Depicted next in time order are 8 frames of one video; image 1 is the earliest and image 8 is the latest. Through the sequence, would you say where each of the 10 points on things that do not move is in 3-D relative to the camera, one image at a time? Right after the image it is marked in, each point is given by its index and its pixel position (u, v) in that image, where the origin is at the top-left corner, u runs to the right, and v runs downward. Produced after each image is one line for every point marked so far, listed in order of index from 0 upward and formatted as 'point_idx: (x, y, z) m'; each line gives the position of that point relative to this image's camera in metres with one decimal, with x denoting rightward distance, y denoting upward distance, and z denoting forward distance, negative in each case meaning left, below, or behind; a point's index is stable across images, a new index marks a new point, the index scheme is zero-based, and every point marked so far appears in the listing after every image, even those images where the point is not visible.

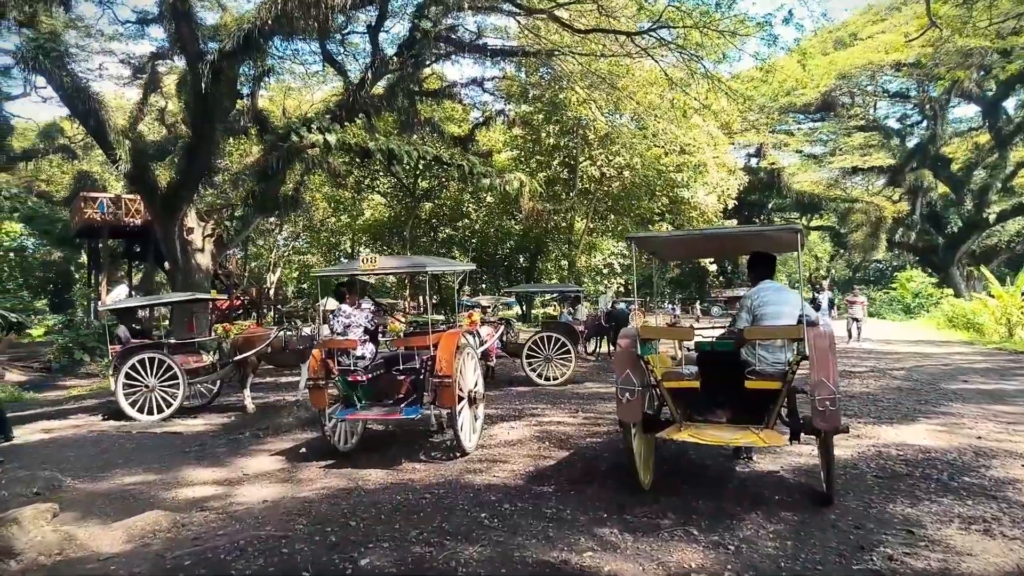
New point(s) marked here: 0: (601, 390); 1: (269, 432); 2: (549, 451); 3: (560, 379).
0: (+1.3, -1.5, +11.0) m
1: (-2.4, -1.4, +7.3) m
2: (+0.3, -1.3, +6.0) m
3: (+0.8, -1.5, +11.8) m
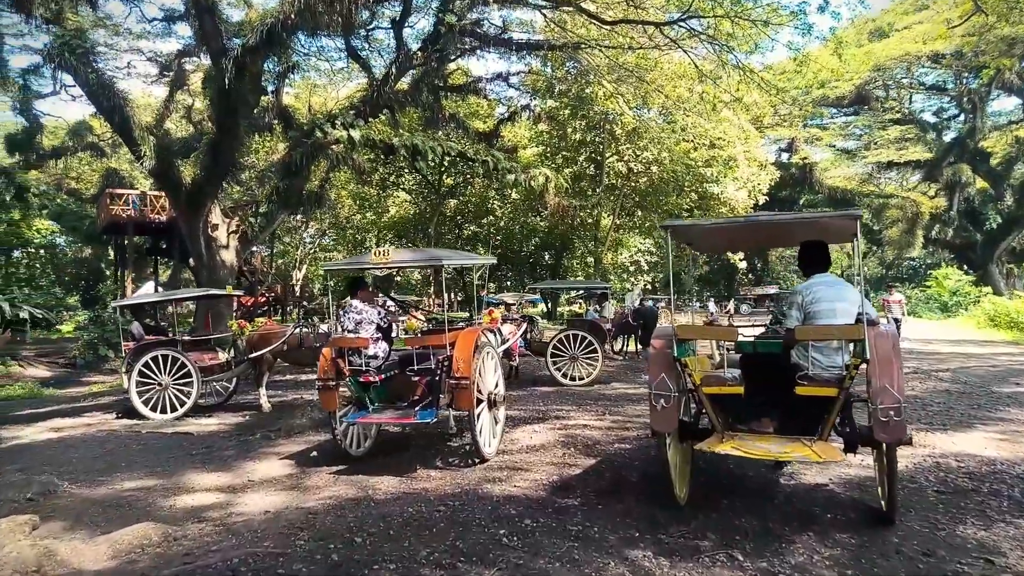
0: (+1.7, -1.5, +10.5) m
1: (-2.2, -1.4, +7.0) m
2: (+0.5, -1.3, +5.6) m
3: (+1.2, -1.4, +11.4) m
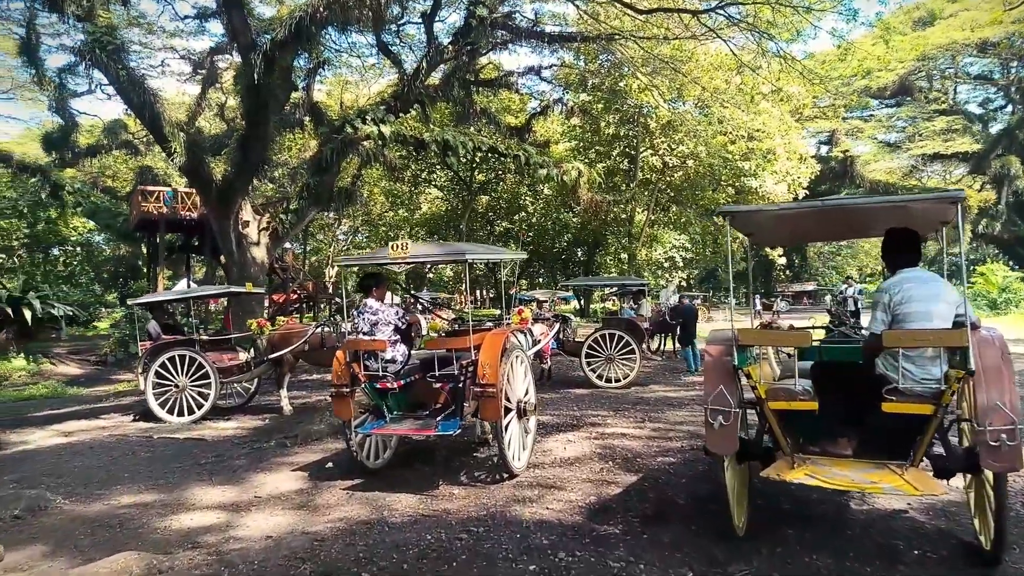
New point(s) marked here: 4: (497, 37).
0: (+2.1, -1.4, +9.9) m
1: (-1.9, -1.3, +6.6) m
2: (+0.7, -1.3, +5.1) m
3: (+1.6, -1.4, +10.8) m
4: (-0.3, +5.3, +16.3) m
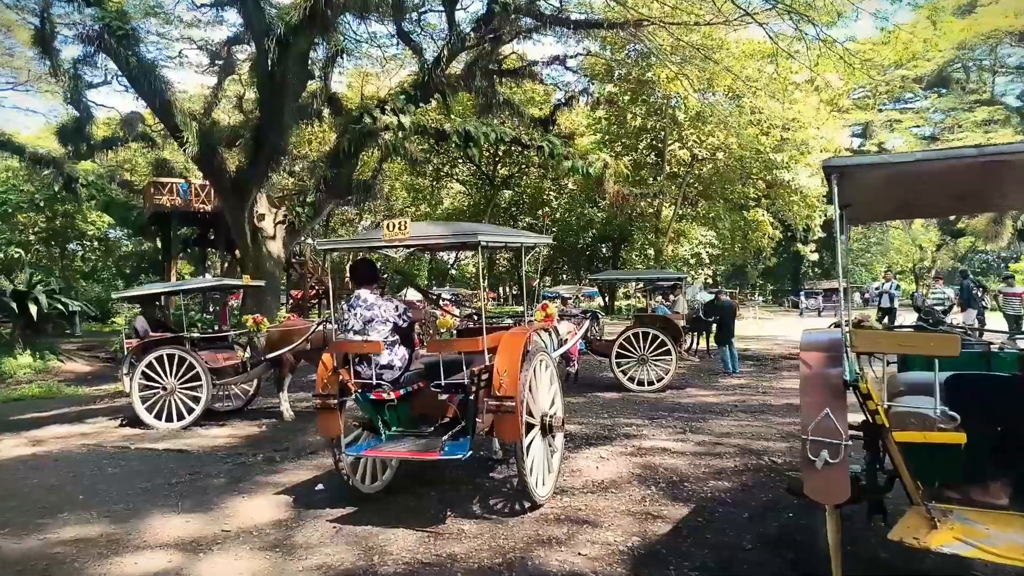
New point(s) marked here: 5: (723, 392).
0: (+2.4, -1.4, +9.0) m
1: (-1.7, -1.3, +5.8) m
2: (+0.8, -1.2, +4.2) m
3: (+1.9, -1.3, +9.9) m
4: (+0.2, +5.5, +15.3) m
5: (+2.8, -1.4, +9.8) m
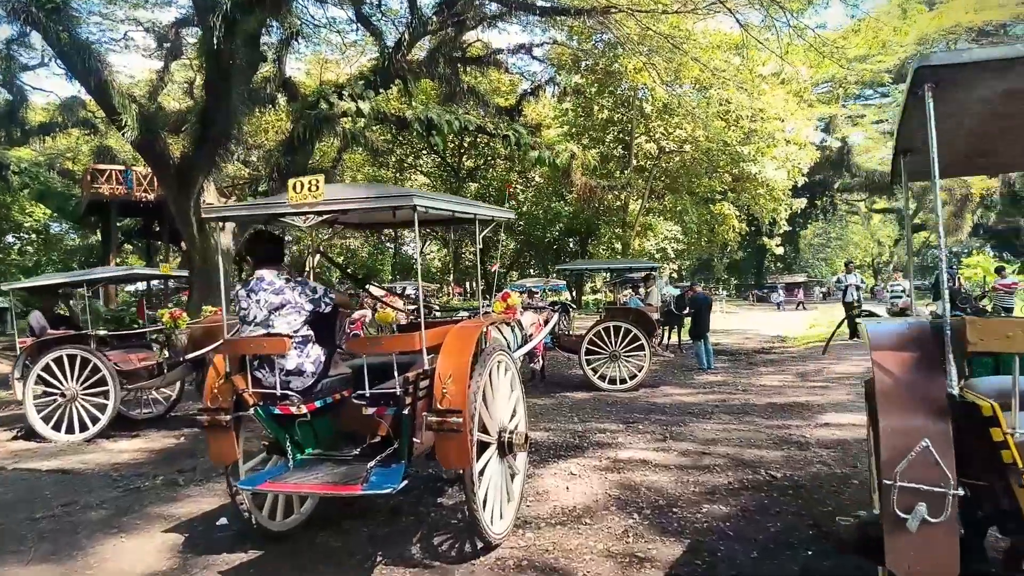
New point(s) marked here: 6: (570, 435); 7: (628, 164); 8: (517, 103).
0: (+1.9, -1.2, +8.2) m
1: (-2.0, -1.2, +4.8) m
2: (+0.6, -1.1, +3.3) m
3: (+1.4, -1.2, +9.1) m
4: (-0.6, +5.6, +14.4) m
5: (+2.3, -1.2, +9.0) m
6: (+0.5, -1.2, +6.2) m
7: (+3.1, +3.4, +19.8) m
8: (+0.1, +4.7, +18.5) m
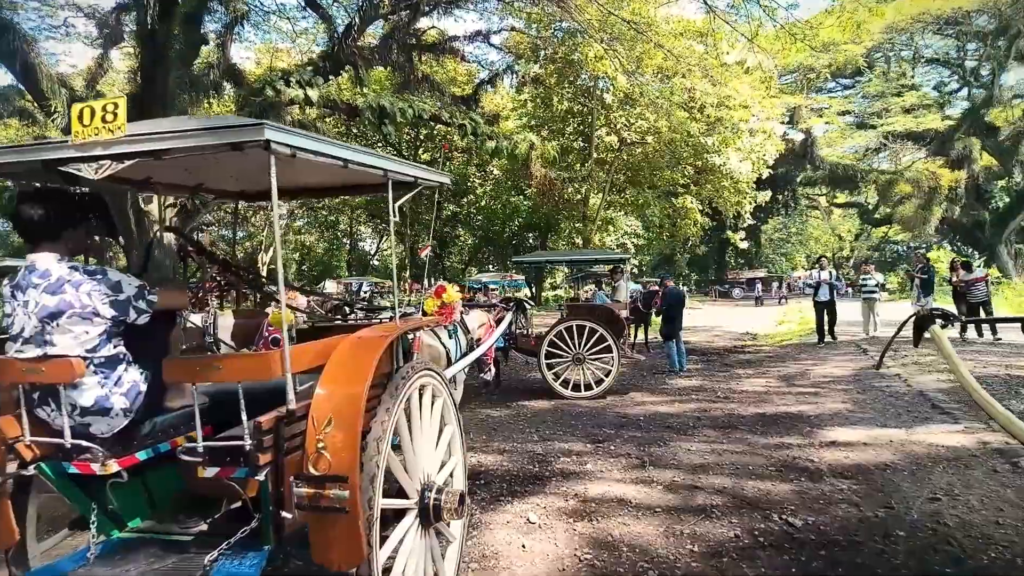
0: (+1.4, -1.2, +7.2) m
1: (-2.3, -1.2, +3.6) m
2: (+0.4, -1.1, +2.3) m
3: (+0.9, -1.1, +8.0) m
4: (-1.4, +5.7, +13.2) m
5: (+1.7, -1.2, +8.0) m
6: (+0.1, -1.2, +5.1) m
7: (+2.0, +3.5, +18.8) m
8: (-0.9, +4.8, +17.4) m
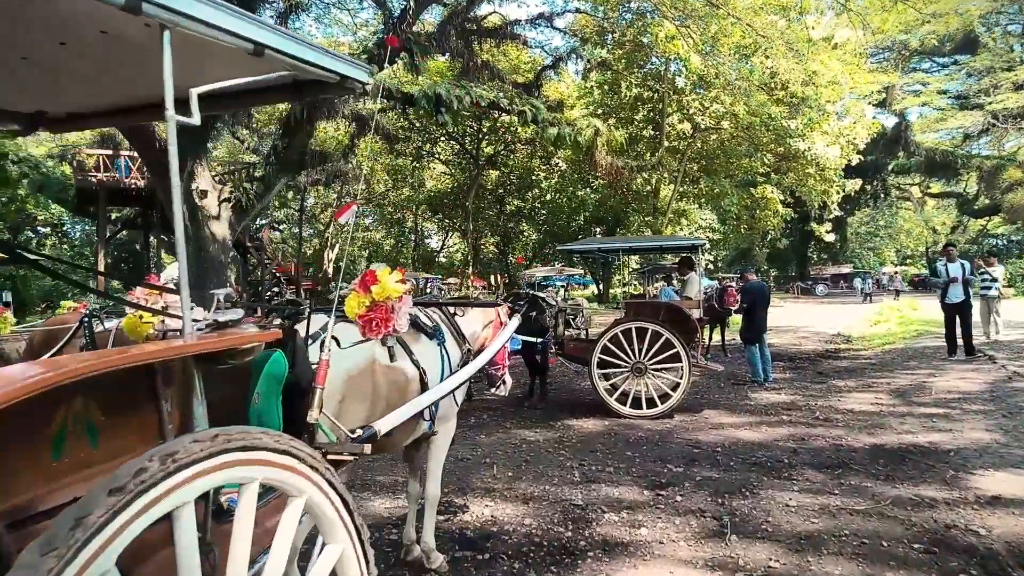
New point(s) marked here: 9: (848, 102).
0: (+1.8, -1.1, +5.7) m
1: (-2.3, -1.1, +2.4) m
2: (+0.2, -1.1, +0.9) m
3: (+1.3, -1.0, +6.5) m
4: (-0.5, +5.8, +11.9) m
5: (+2.2, -1.1, +6.5) m
6: (+0.2, -1.1, +3.8) m
7: (+3.5, +3.6, +17.1) m
8: (+0.4, +4.9, +16.0) m
9: (+8.3, +4.7, +18.0) m
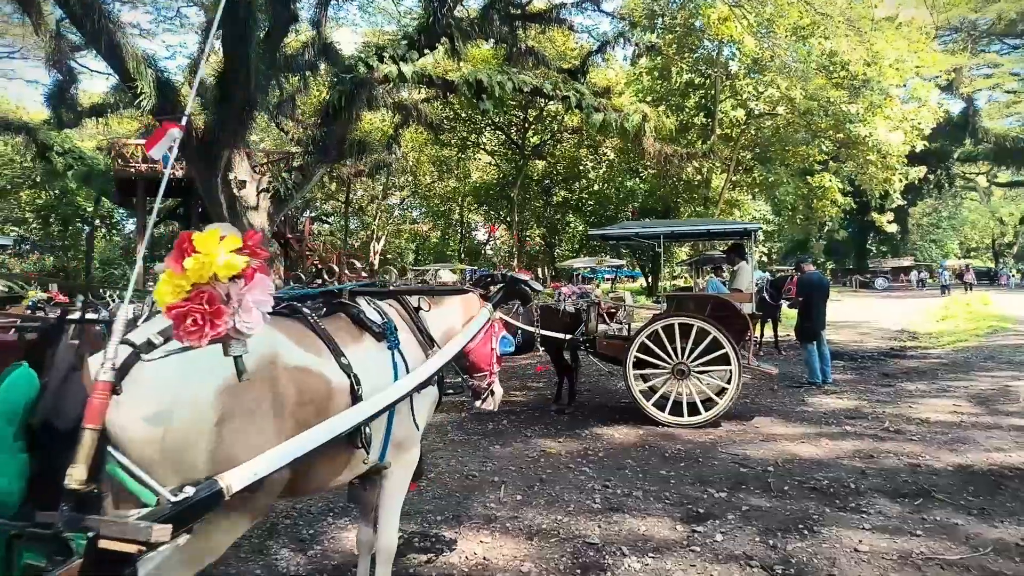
0: (+1.9, -1.1, +4.8) m
1: (-2.4, -1.1, +1.9) m
2: (0.0, -1.1, +0.2) m
3: (+1.5, -1.0, +5.8) m
4: (+0.1, +5.9, +11.2) m
5: (+2.3, -1.1, +5.6) m
6: (+0.2, -1.1, +3.0) m
7: (+4.3, +3.8, +16.1) m
8: (+1.2, +5.0, +15.2) m
9: (+9.2, +4.9, +16.7) m
